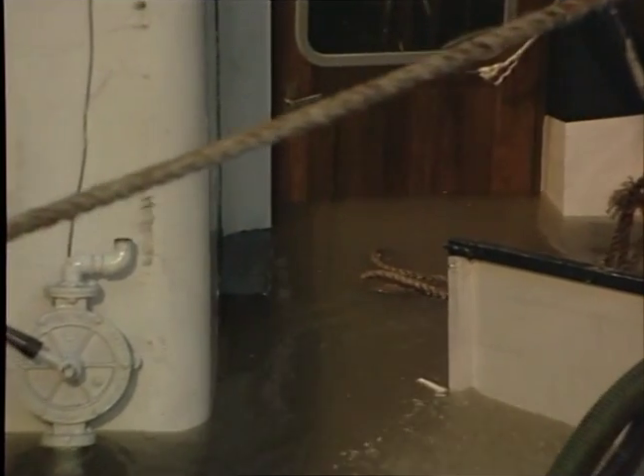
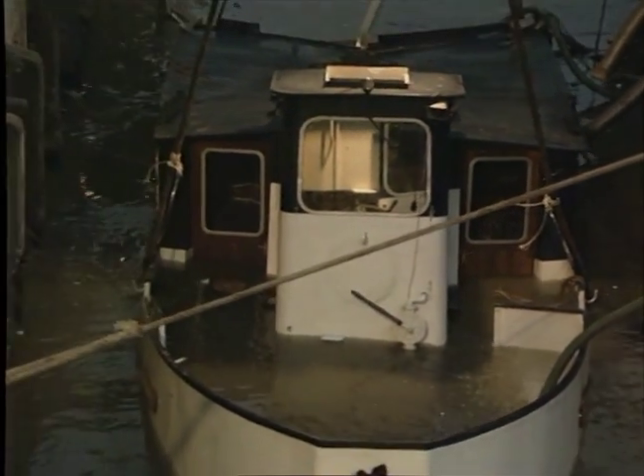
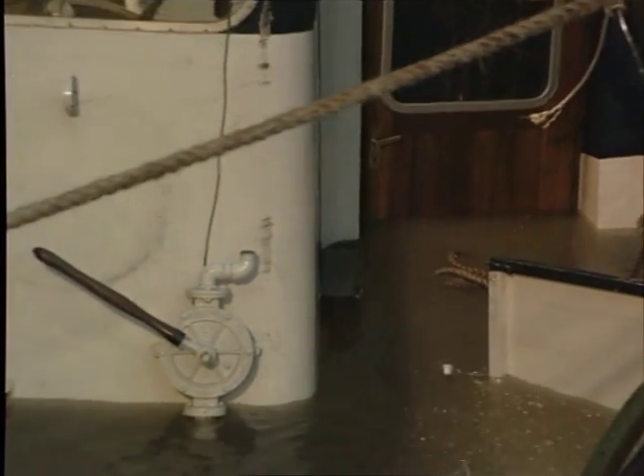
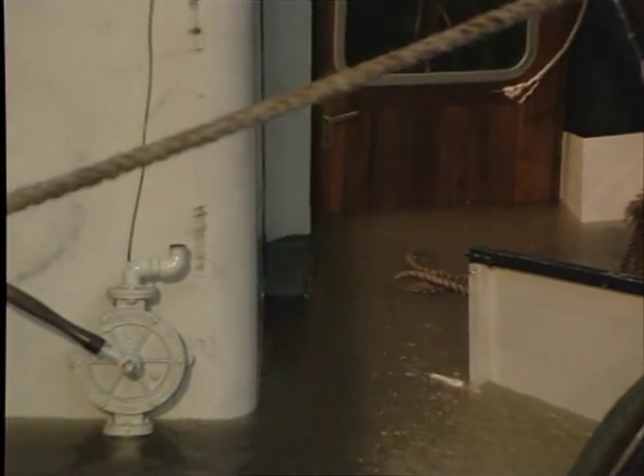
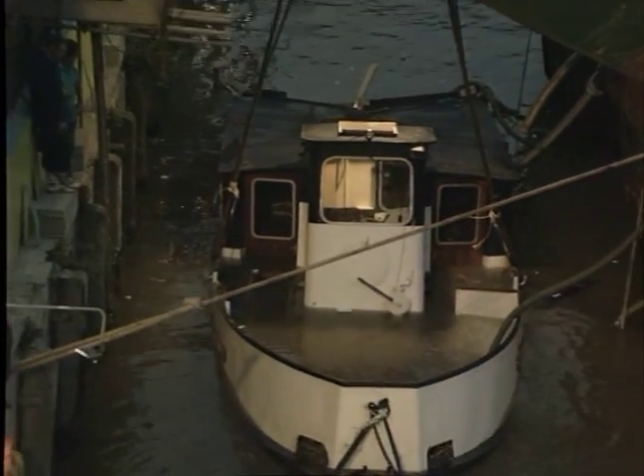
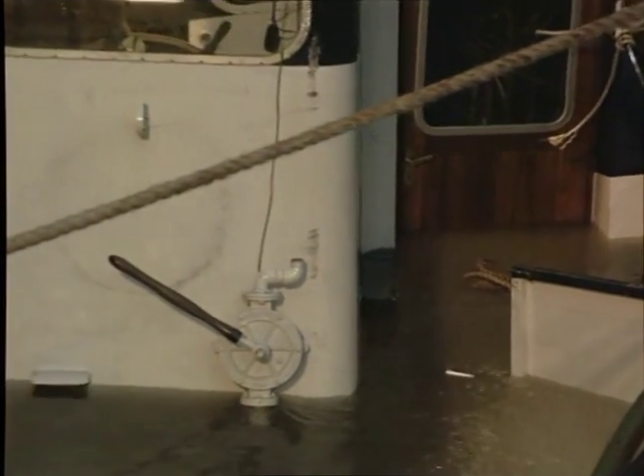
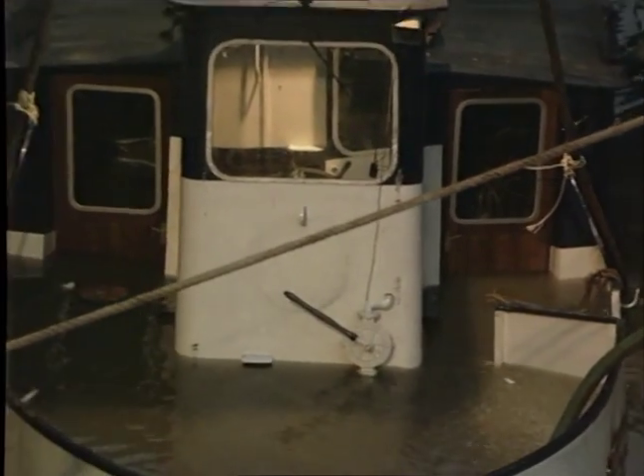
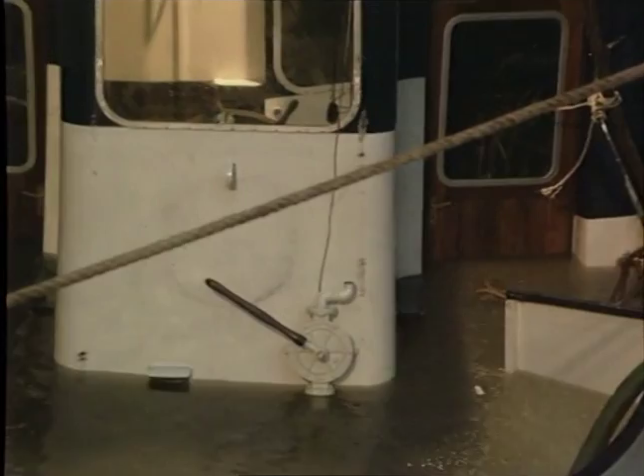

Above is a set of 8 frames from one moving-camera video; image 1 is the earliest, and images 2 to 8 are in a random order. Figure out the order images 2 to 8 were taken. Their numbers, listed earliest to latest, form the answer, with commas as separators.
4, 3, 6, 8, 7, 2, 5
